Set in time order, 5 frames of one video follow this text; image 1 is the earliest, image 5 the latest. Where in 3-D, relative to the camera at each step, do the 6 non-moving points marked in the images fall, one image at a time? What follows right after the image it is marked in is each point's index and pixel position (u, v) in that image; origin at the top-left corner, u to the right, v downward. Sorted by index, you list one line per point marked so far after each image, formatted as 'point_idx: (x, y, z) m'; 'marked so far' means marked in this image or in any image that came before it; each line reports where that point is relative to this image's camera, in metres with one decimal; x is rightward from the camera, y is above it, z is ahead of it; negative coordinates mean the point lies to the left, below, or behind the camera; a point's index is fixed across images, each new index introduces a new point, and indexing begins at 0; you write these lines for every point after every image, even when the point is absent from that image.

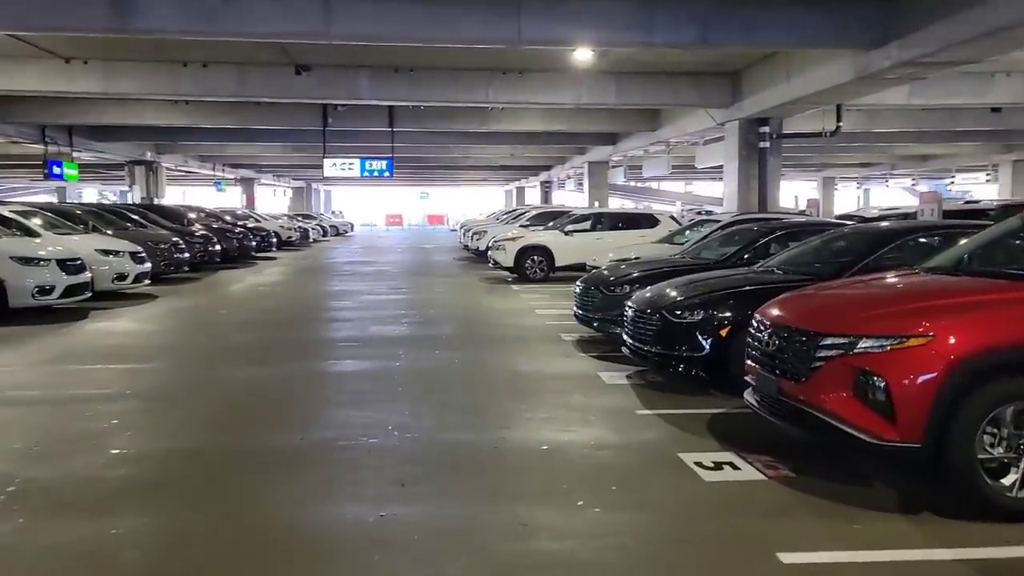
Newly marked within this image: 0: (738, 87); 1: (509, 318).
0: (+5.4, +4.7, +18.2) m
1: (-0.1, -0.5, +13.2) m
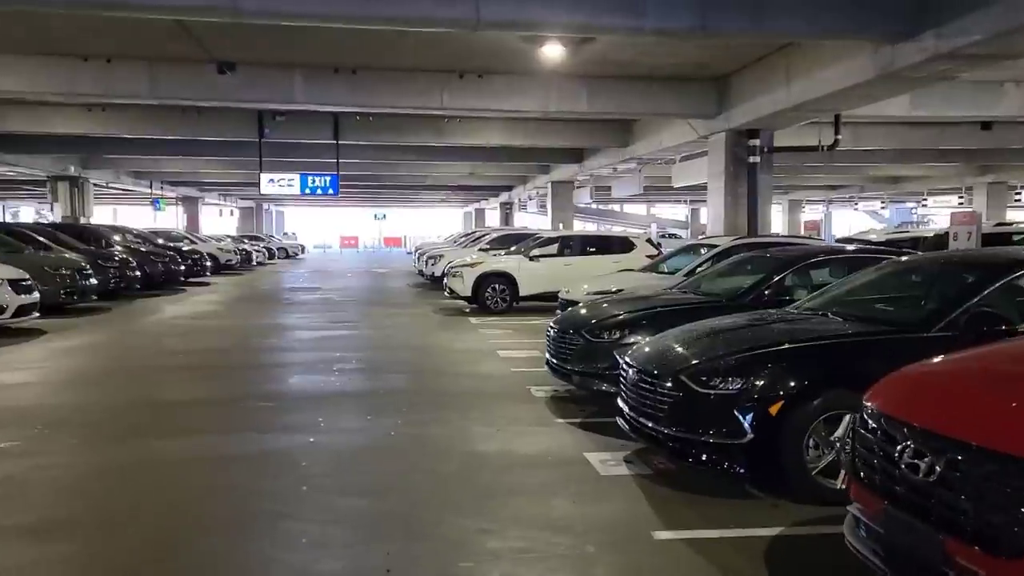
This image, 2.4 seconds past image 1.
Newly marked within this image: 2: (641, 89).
0: (+4.5, +4.0, +16.2) m
1: (-0.7, -1.1, +10.8) m
2: (+2.7, +4.2, +16.3) m
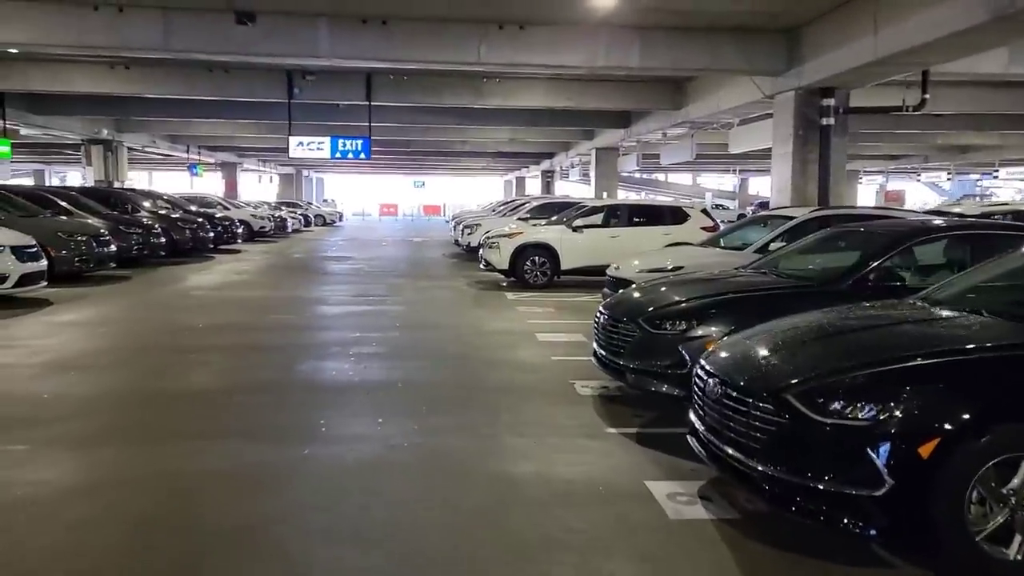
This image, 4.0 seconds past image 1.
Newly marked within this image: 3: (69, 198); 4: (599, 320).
0: (+5.3, +4.5, +14.5) m
1: (-0.2, -0.8, +9.5) m
2: (+3.6, +4.6, +14.6) m
3: (-11.4, +2.3, +19.9) m
4: (+0.8, -0.3, +7.4) m
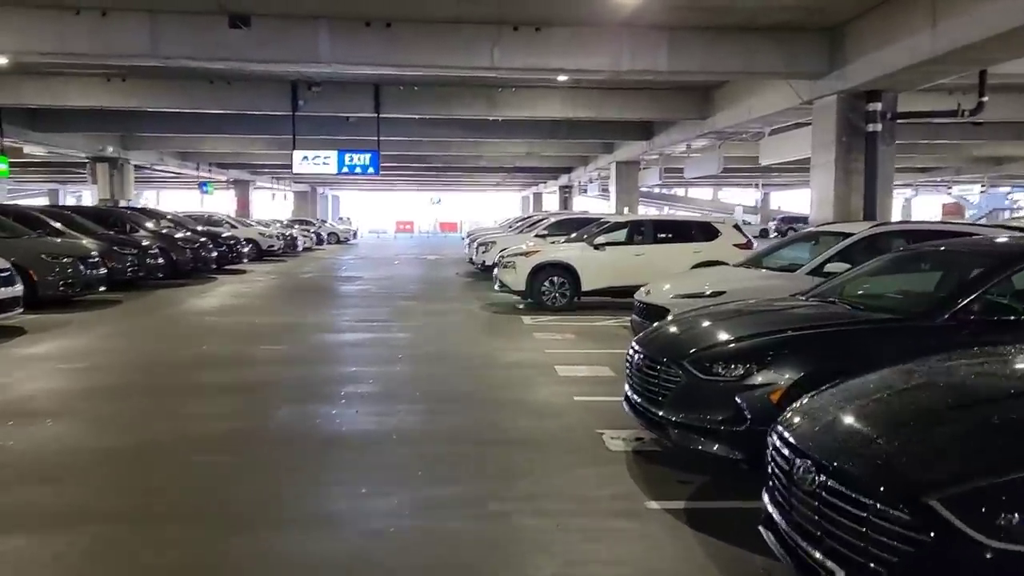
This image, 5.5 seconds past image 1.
0: (+5.6, +4.1, +13.2) m
1: (0.0, -1.1, +8.3) m
2: (+3.8, +4.2, +13.4) m
3: (-11.0, +1.7, +19.0) m
4: (+1.0, -0.6, +6.2) m
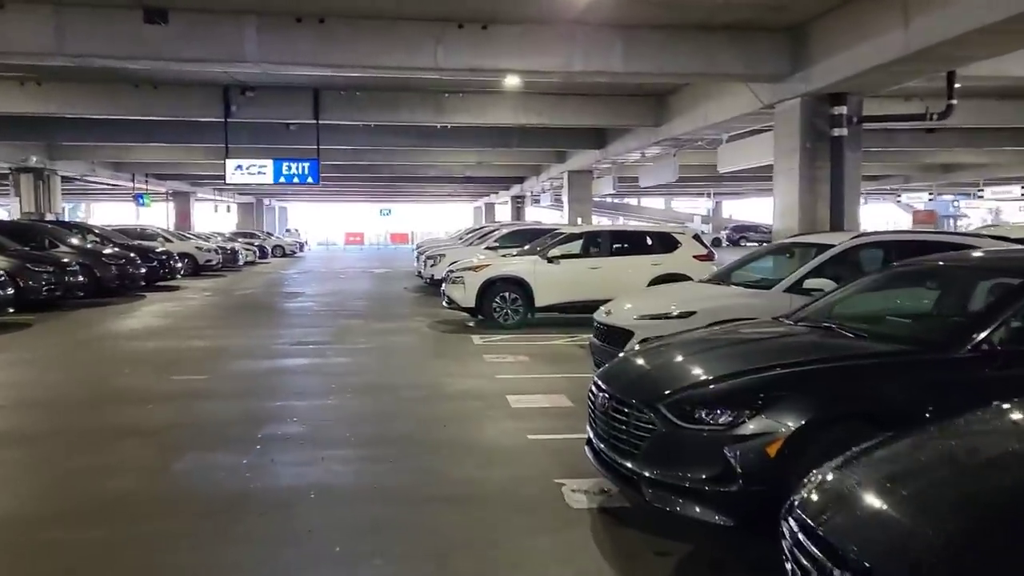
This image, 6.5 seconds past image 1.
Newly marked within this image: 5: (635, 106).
0: (+4.7, +3.9, +12.6) m
1: (-0.5, -1.3, +7.3) m
2: (+3.0, +4.0, +12.7) m
3: (-12.2, +1.2, +17.3) m
4: (+0.6, -0.7, +5.2) m
5: (+3.1, +4.6, +19.4) m
